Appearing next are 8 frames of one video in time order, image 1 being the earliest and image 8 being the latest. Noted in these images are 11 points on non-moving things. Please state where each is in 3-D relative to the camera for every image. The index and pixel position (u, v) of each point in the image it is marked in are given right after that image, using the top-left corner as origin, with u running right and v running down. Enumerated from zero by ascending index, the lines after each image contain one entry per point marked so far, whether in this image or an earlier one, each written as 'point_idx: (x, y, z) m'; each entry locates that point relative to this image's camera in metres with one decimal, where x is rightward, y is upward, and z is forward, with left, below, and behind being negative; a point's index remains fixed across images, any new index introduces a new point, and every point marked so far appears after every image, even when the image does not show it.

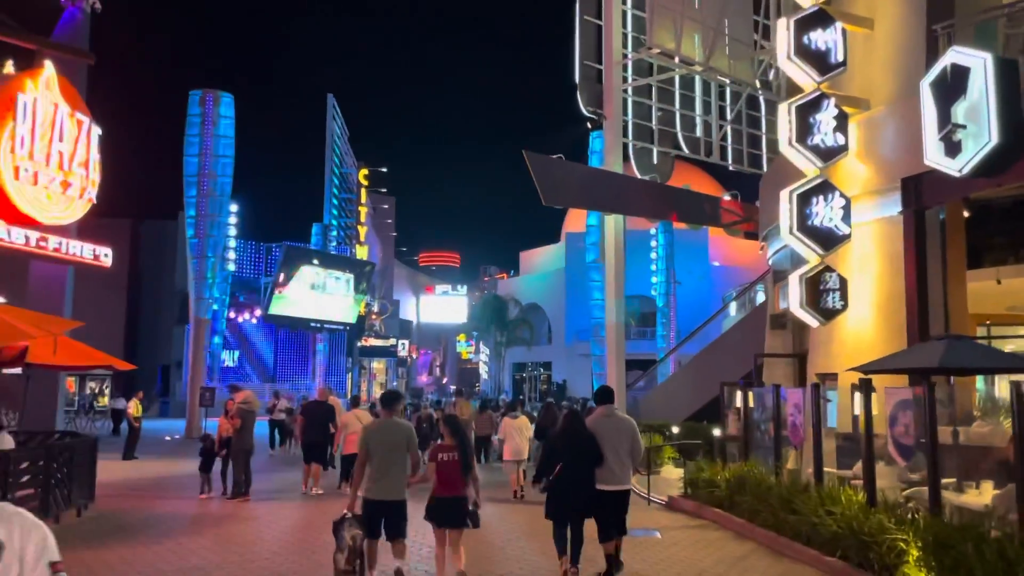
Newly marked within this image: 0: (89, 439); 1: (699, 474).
0: (-5.1, -1.8, +9.9) m
1: (+2.4, -2.4, +10.8) m
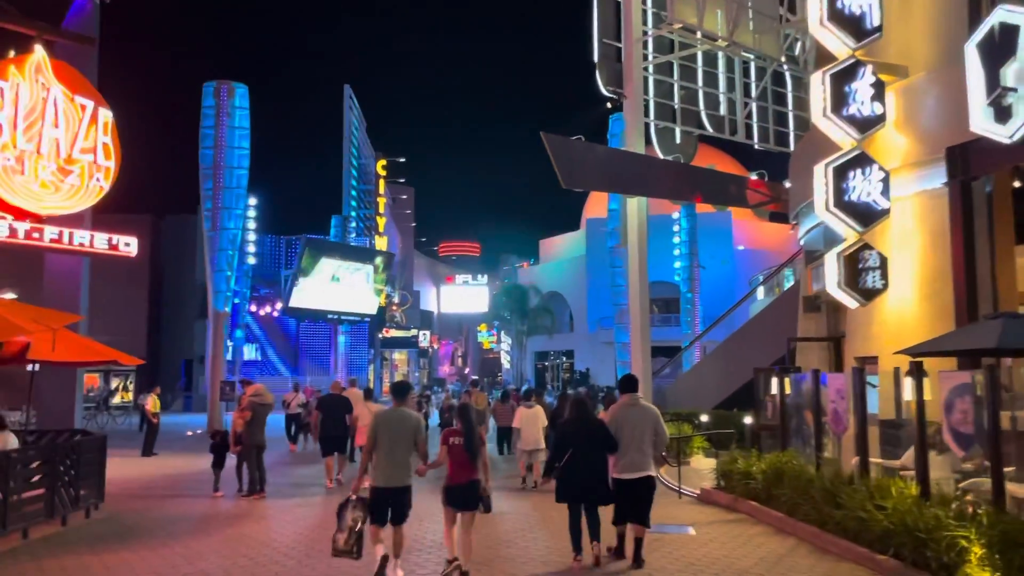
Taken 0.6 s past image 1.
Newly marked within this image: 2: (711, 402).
0: (-4.8, -1.7, +9.6) m
1: (+2.7, -2.2, +10.3) m
2: (+4.3, -2.5, +18.0) m
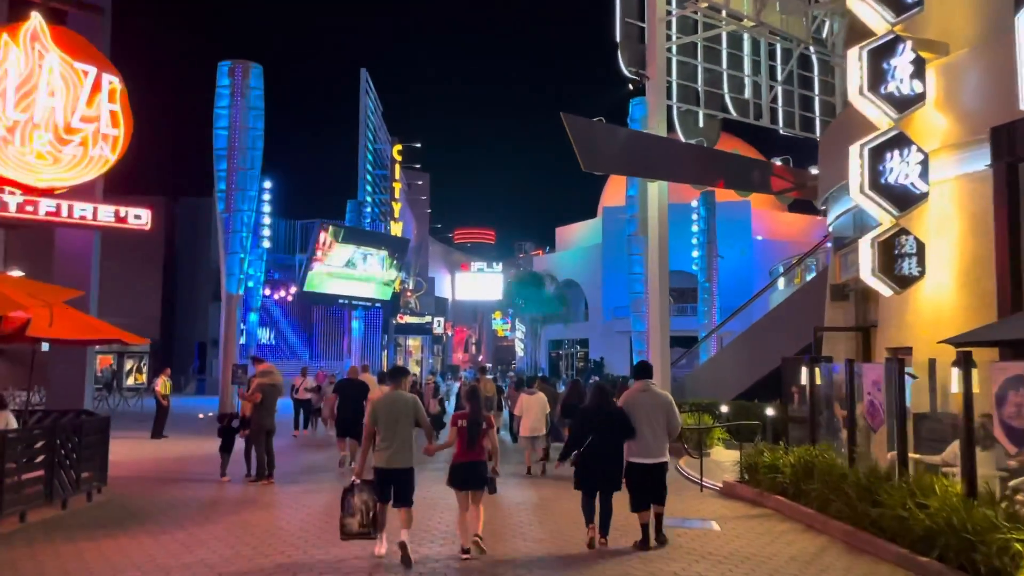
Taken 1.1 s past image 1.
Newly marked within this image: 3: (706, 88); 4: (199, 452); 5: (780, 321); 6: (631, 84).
0: (-4.6, -1.5, +9.3) m
1: (+2.9, -2.0, +9.9) m
2: (+4.6, -2.2, +17.5) m
3: (+4.4, +4.5, +18.9) m
4: (-5.5, -2.9, +14.7) m
5: (+5.5, -0.6, +17.0) m
6: (+2.6, +4.4, +18.2) m
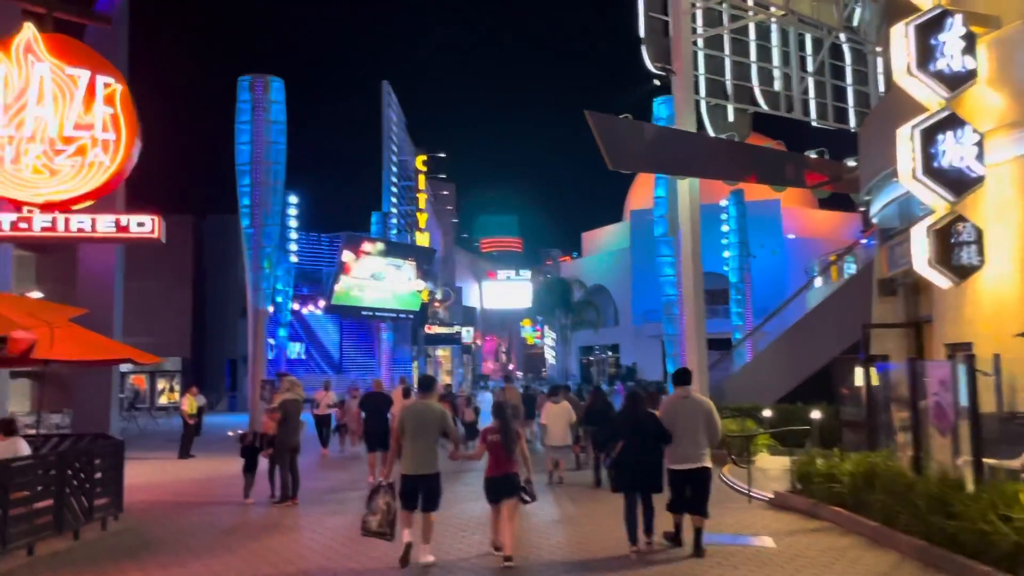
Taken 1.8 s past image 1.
0: (-4.2, -1.7, +8.9) m
1: (+3.3, -1.9, +9.2) m
2: (+5.3, -2.2, +16.8) m
3: (+4.9, +4.5, +18.3) m
4: (-4.9, -3.2, +14.3) m
5: (+6.1, -0.6, +16.3) m
6: (+3.1, +4.4, +17.6) m
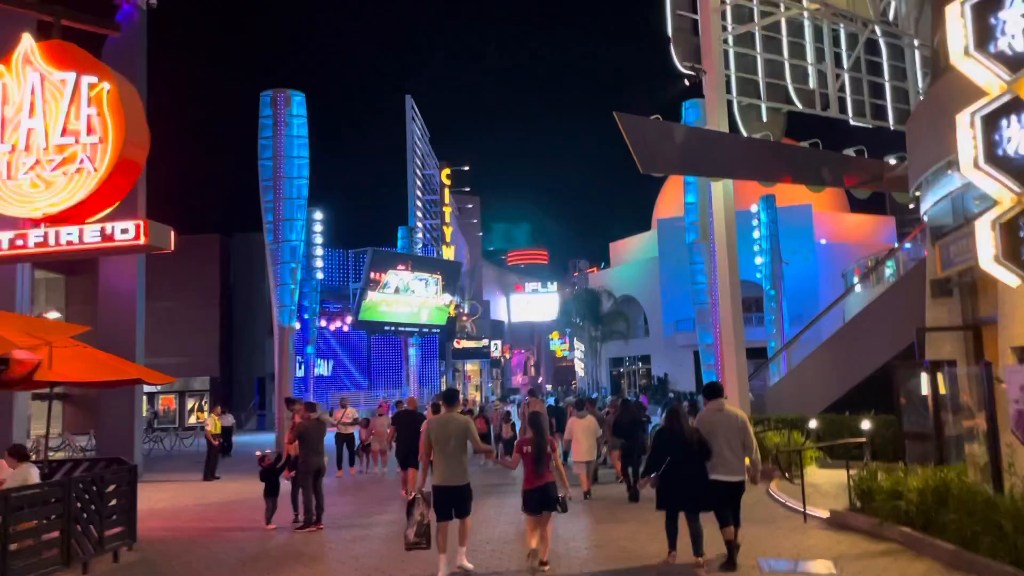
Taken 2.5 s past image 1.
0: (-3.9, -1.8, +8.5) m
1: (+3.7, -2.0, +8.5) m
2: (+5.9, -2.3, +16.1) m
3: (+5.4, +4.4, +17.6) m
4: (-4.4, -3.4, +13.9) m
5: (+6.6, -0.6, +15.5) m
6: (+3.6, +4.2, +17.0) m
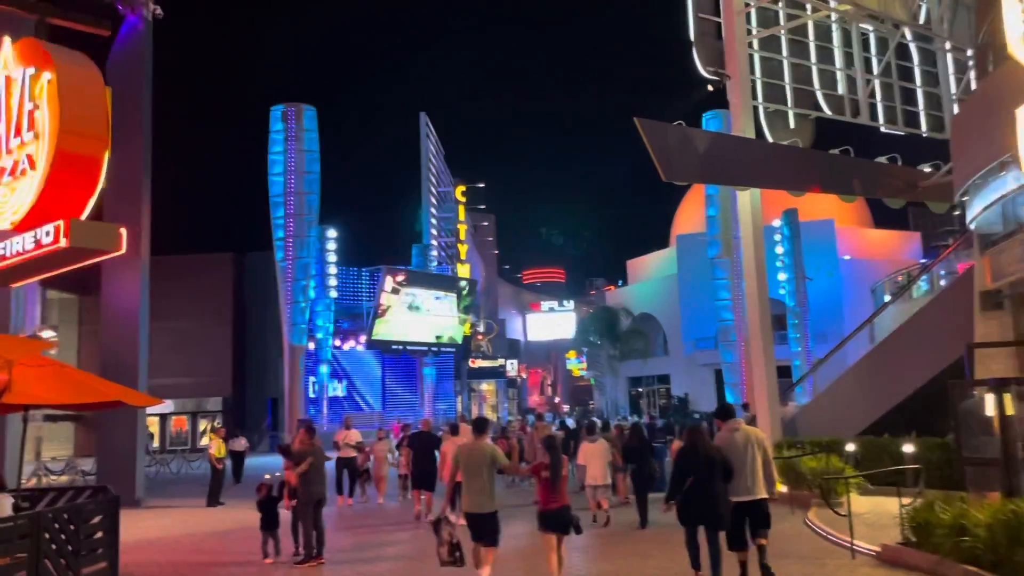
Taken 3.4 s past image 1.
0: (-3.7, -2.0, +7.8) m
1: (+3.8, -2.1, +7.7) m
2: (+6.2, -2.6, +15.2) m
3: (+5.7, +4.1, +16.9) m
4: (-4.1, -3.7, +13.1) m
5: (+6.9, -0.9, +14.6) m
6: (+3.9, +3.9, +16.3) m
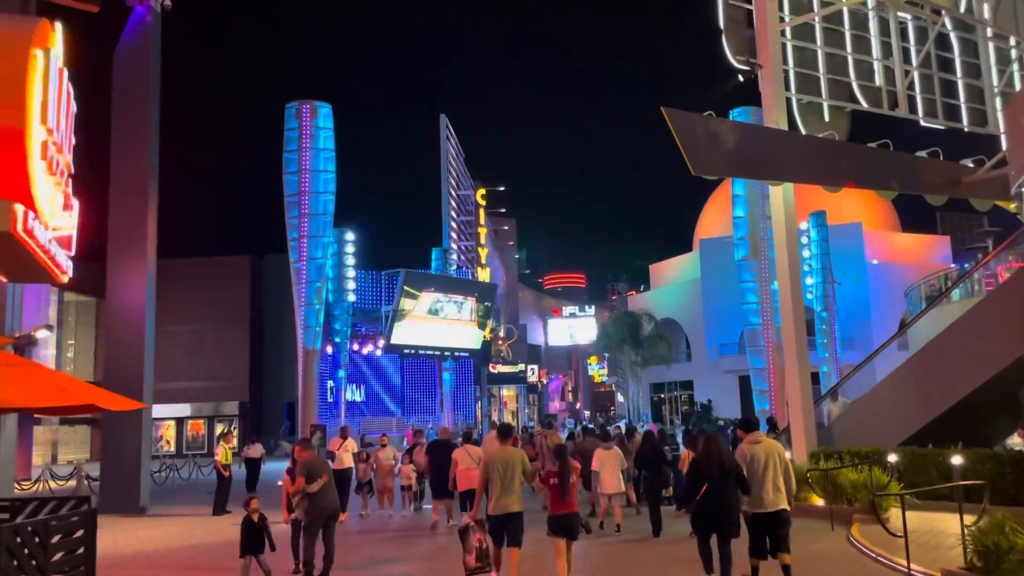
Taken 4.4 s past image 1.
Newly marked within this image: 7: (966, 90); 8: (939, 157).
0: (-3.6, -1.9, +7.1) m
1: (+4.0, -2.0, +6.8) m
2: (+6.5, -2.6, +14.3) m
3: (+6.1, +4.1, +16.0) m
4: (-3.8, -3.7, +12.5) m
5: (+7.2, -0.9, +13.7) m
6: (+4.2, +3.9, +15.5) m
7: (+9.8, +4.3, +17.9) m
8: (+8.8, +2.7, +17.4) m
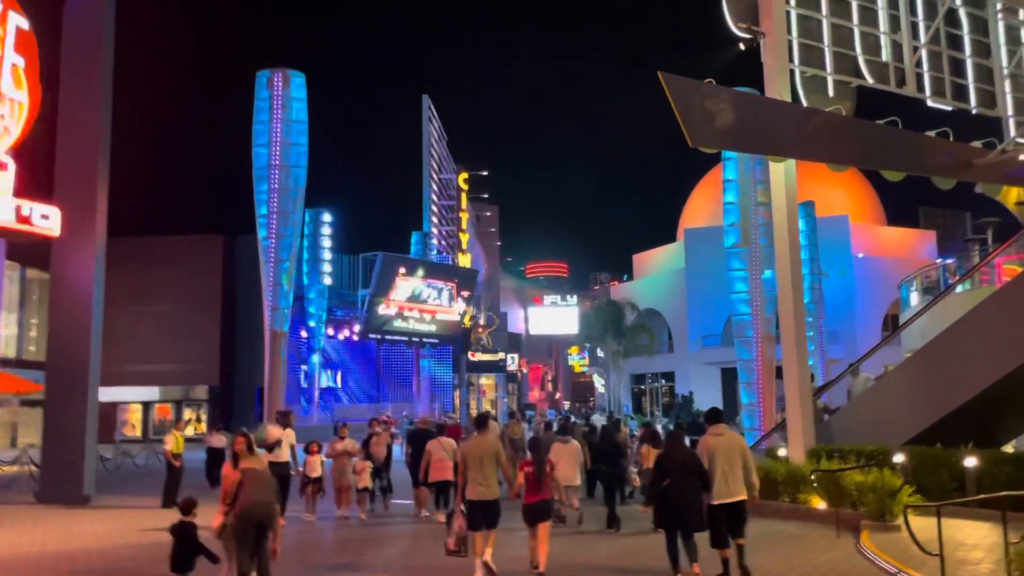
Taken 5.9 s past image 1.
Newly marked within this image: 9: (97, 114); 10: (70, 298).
0: (-3.8, -1.6, +6.0) m
1: (+3.8, -1.8, +5.8) m
2: (+6.1, -2.4, +13.3) m
3: (+5.8, +4.3, +15.0) m
4: (-4.2, -3.3, +11.3) m
5: (+6.9, -0.7, +12.8) m
6: (+3.9, +4.2, +14.4) m
7: (+9.5, +4.4, +16.9) m
8: (+8.5, +2.9, +16.4) m
9: (-7.7, +3.3, +15.5) m
10: (-8.0, -0.2, +15.2) m
